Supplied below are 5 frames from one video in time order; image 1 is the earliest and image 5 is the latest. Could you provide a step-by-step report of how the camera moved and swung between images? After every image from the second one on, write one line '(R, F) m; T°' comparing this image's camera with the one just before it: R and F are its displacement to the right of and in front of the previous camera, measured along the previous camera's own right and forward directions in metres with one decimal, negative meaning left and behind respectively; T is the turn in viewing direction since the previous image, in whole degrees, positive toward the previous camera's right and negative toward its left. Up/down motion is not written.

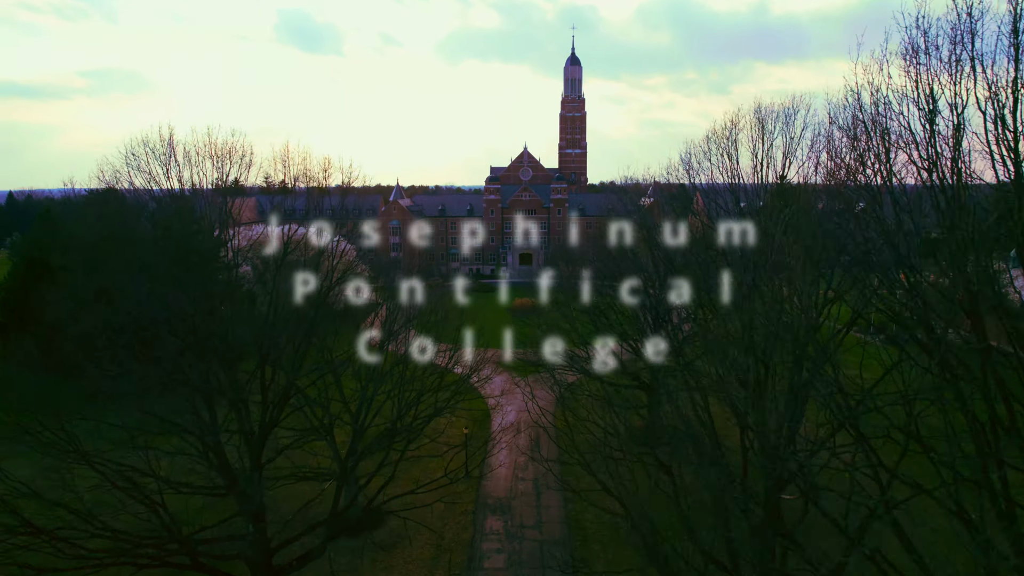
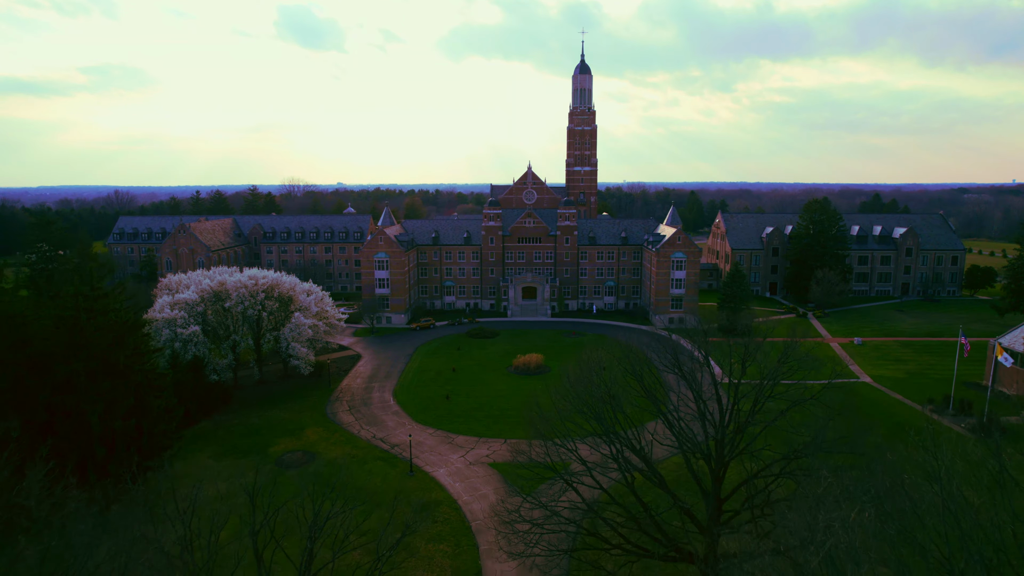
(+0.1, +8.6) m; 0°
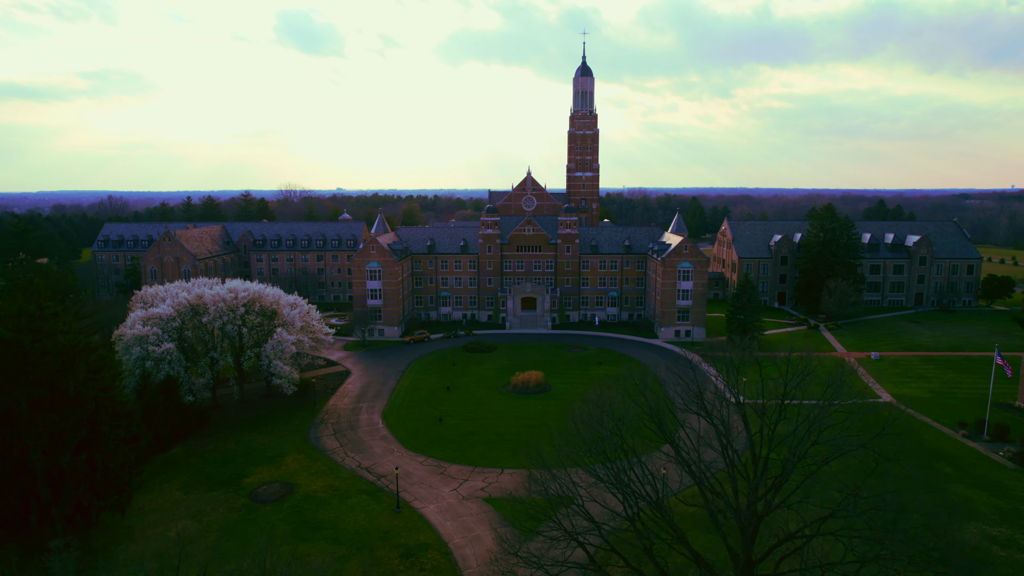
(+0.1, +3.0) m; 0°
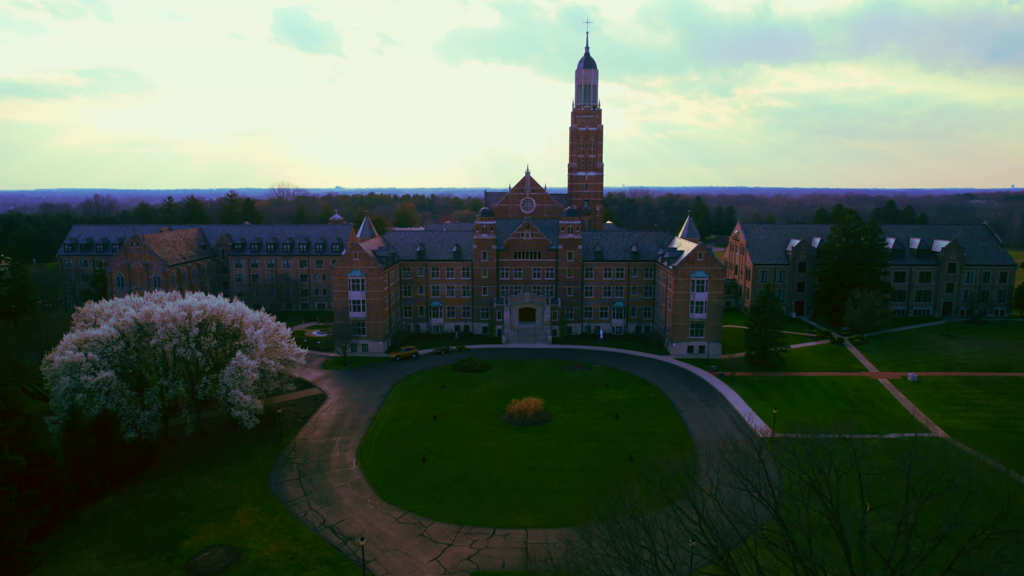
(+0.2, +5.7) m; 0°
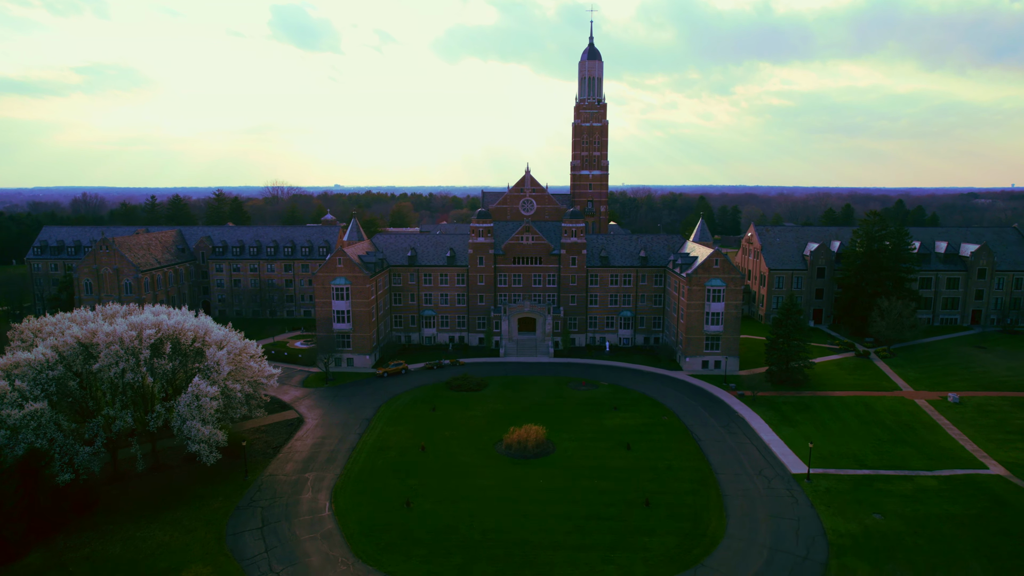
(0.0, +4.8) m; 0°
